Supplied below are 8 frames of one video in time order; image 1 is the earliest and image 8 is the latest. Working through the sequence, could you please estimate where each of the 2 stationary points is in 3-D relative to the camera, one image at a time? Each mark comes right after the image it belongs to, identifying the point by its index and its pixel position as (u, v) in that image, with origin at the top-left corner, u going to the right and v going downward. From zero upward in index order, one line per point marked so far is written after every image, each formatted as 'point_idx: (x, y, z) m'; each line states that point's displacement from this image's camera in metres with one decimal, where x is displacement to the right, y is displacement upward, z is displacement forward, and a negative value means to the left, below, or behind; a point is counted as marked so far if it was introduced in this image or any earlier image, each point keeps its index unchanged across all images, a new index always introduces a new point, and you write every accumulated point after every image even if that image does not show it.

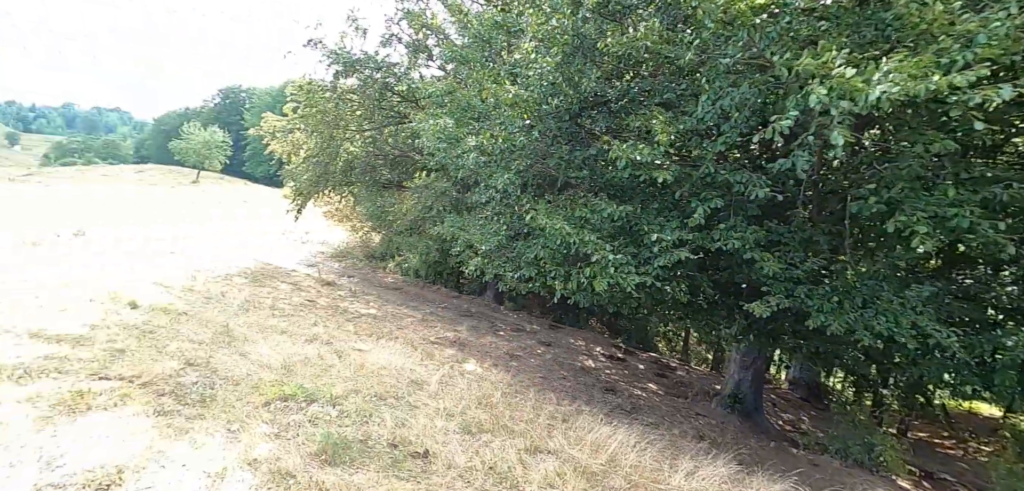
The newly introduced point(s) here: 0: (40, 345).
0: (-4.9, -1.0, +5.2) m
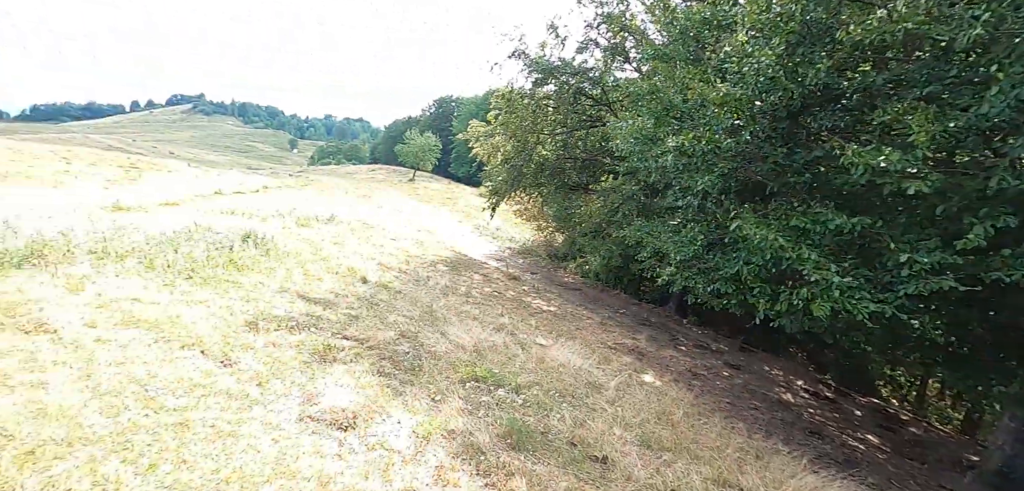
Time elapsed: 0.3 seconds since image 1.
0: (-2.8, -0.8, +6.6) m
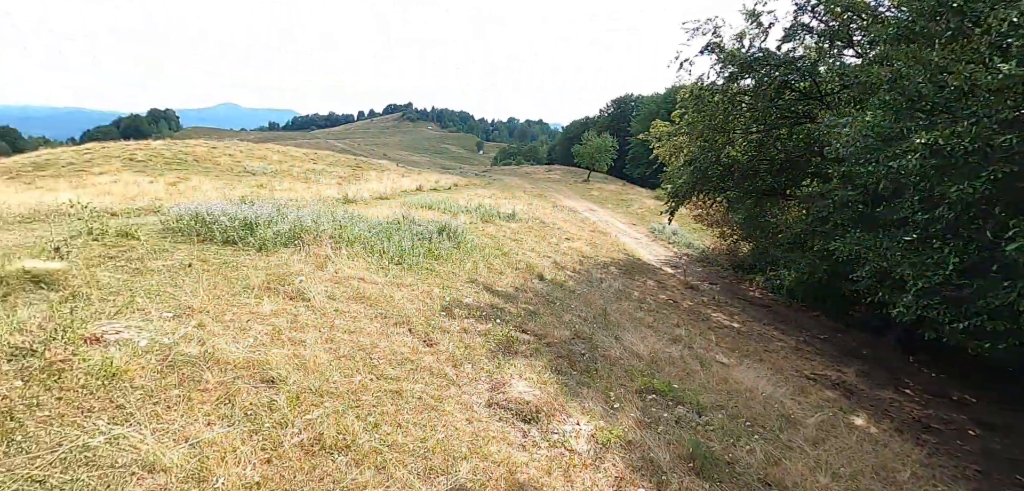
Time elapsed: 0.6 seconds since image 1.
0: (-0.3, -0.7, +7.1) m
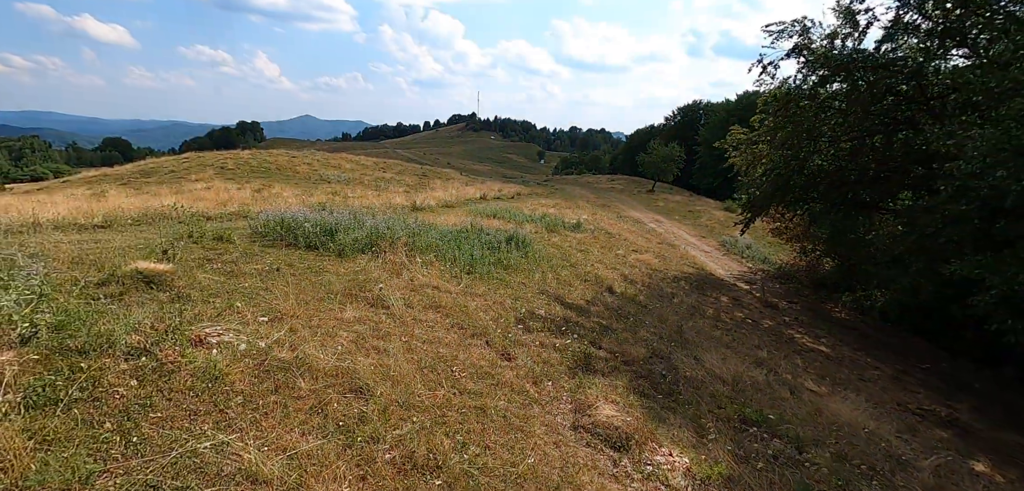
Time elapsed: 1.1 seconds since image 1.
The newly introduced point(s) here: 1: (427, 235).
0: (+0.7, -0.9, +6.9) m
1: (-1.5, +0.2, +8.6) m
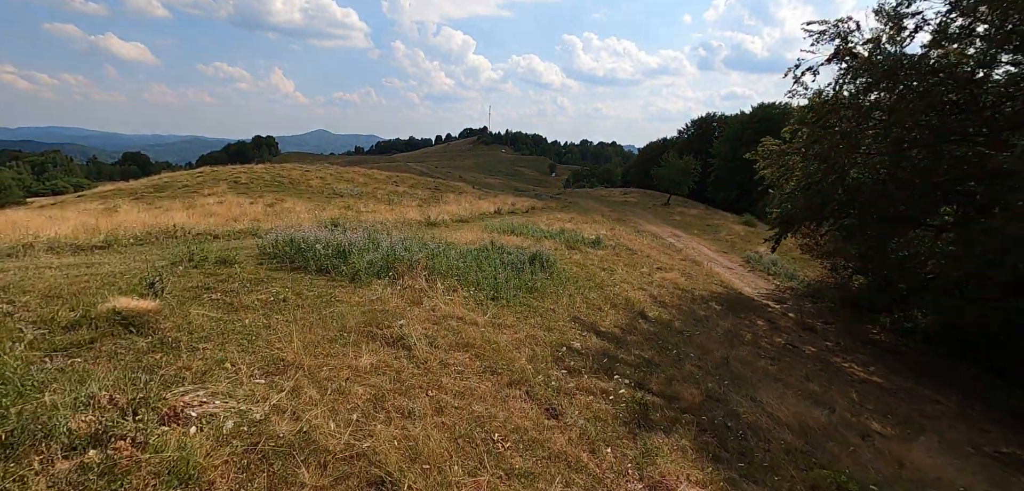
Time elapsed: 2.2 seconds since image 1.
0: (+1.1, -1.2, +6.2) m
1: (-1.1, -0.2, +8.0) m
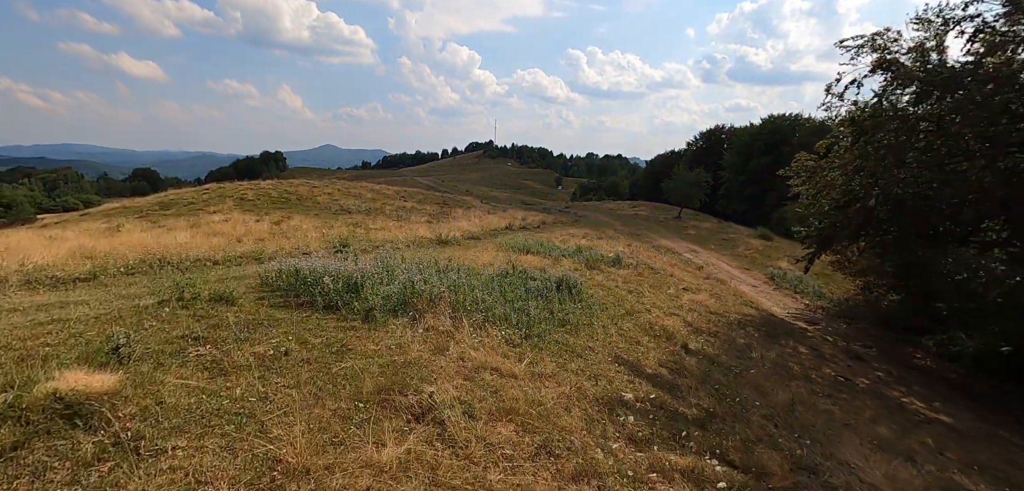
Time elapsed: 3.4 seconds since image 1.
0: (+1.5, -1.5, +5.4) m
1: (-0.6, -0.6, +7.2) m
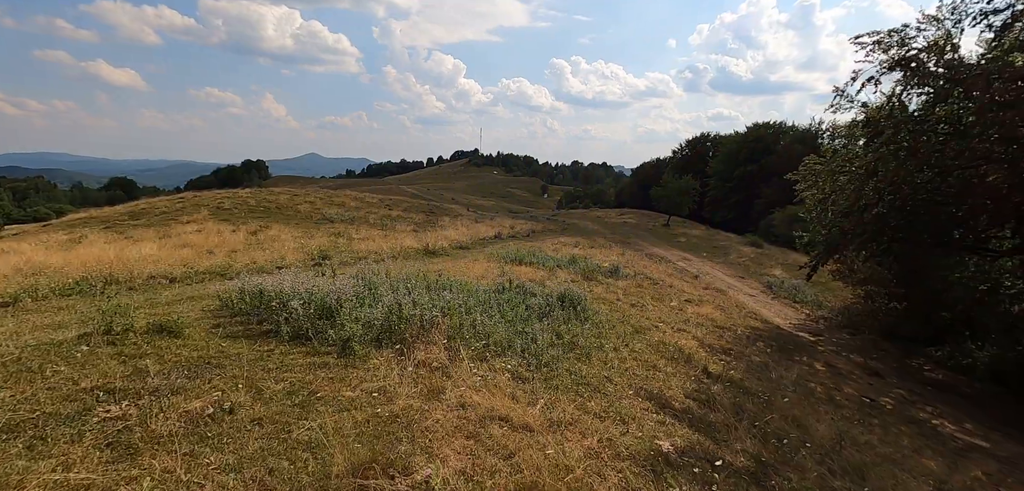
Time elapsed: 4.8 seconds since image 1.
0: (+1.5, -1.6, +4.5) m
1: (-0.6, -0.7, +6.2) m
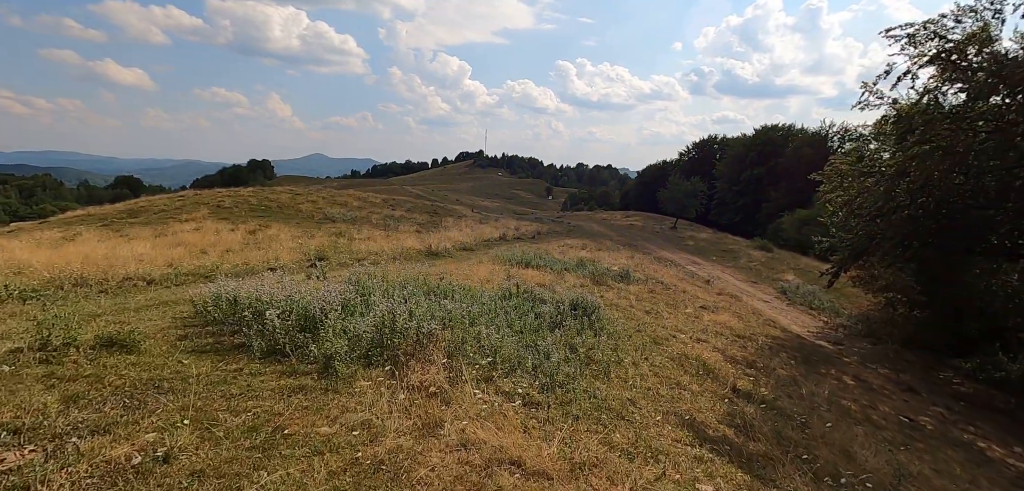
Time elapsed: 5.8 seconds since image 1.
0: (+1.6, -1.7, +3.8) m
1: (-0.5, -0.8, +5.6) m
